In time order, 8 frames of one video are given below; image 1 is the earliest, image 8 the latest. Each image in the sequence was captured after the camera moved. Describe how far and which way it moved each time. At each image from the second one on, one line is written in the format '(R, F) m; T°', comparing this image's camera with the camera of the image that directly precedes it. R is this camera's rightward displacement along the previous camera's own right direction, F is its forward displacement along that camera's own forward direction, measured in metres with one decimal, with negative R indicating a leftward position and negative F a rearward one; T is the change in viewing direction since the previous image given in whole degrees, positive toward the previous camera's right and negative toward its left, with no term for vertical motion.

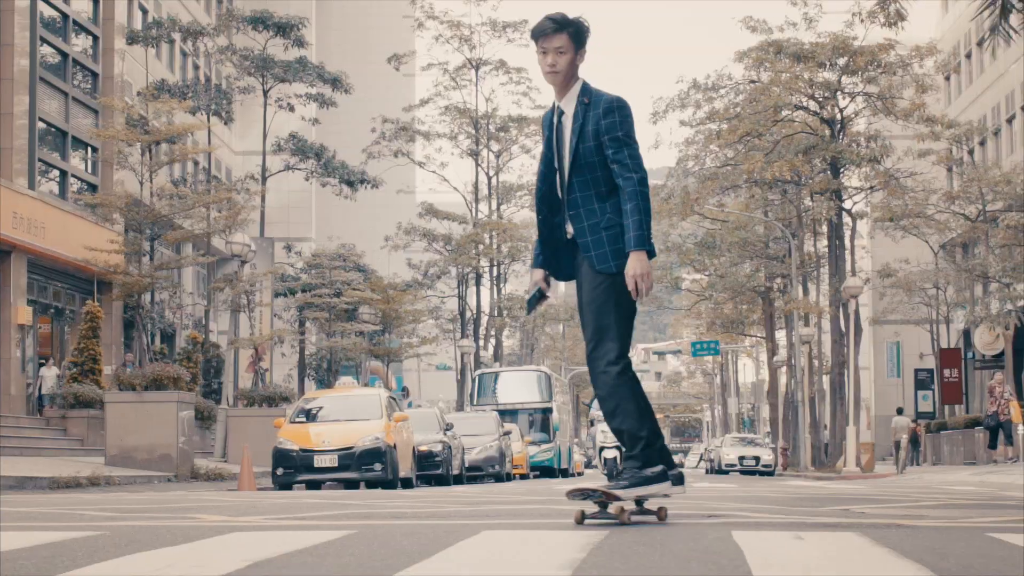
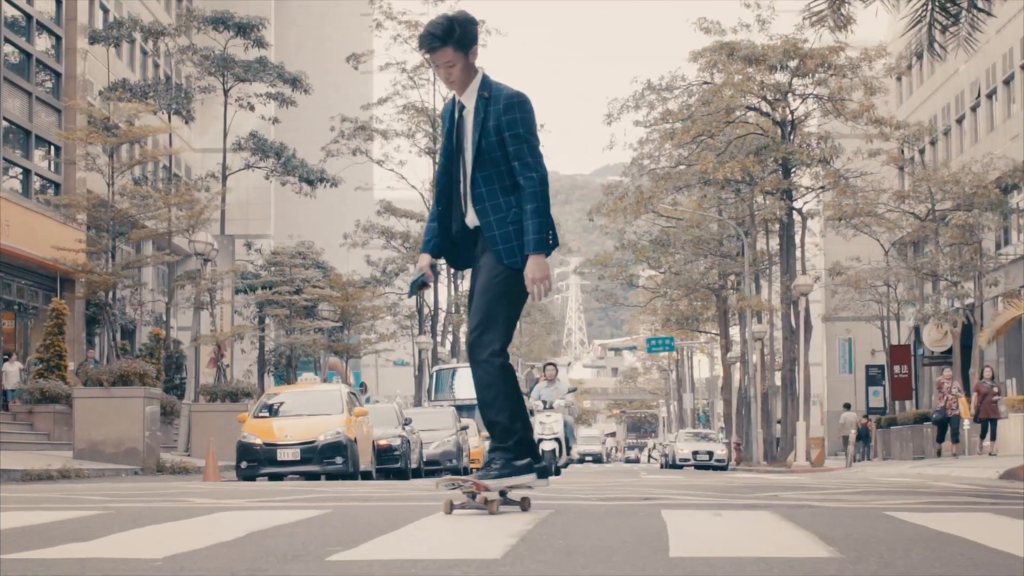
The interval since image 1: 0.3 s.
(0.0, -0.6) m; +2°
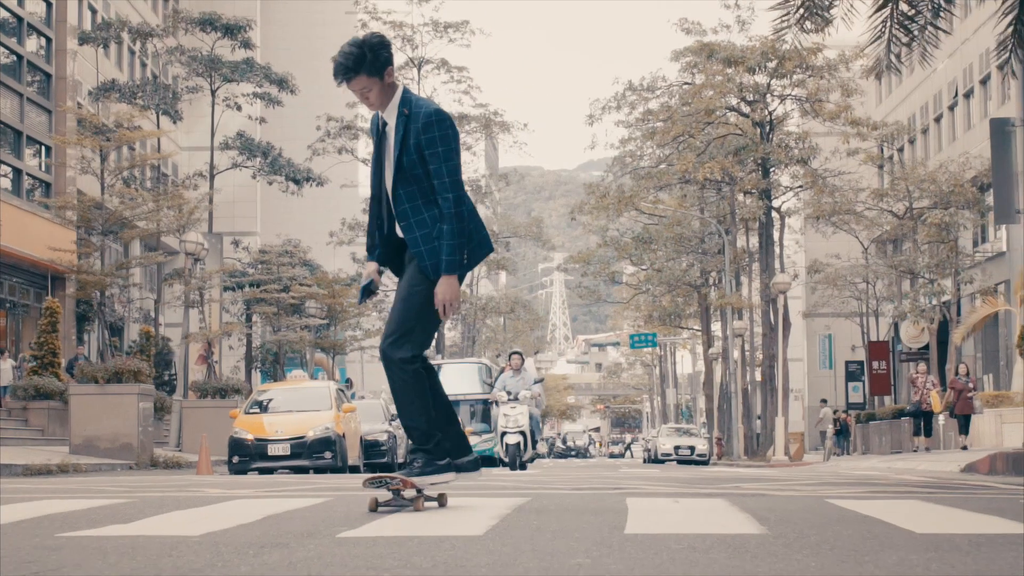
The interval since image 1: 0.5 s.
(0.0, -0.6) m; +1°
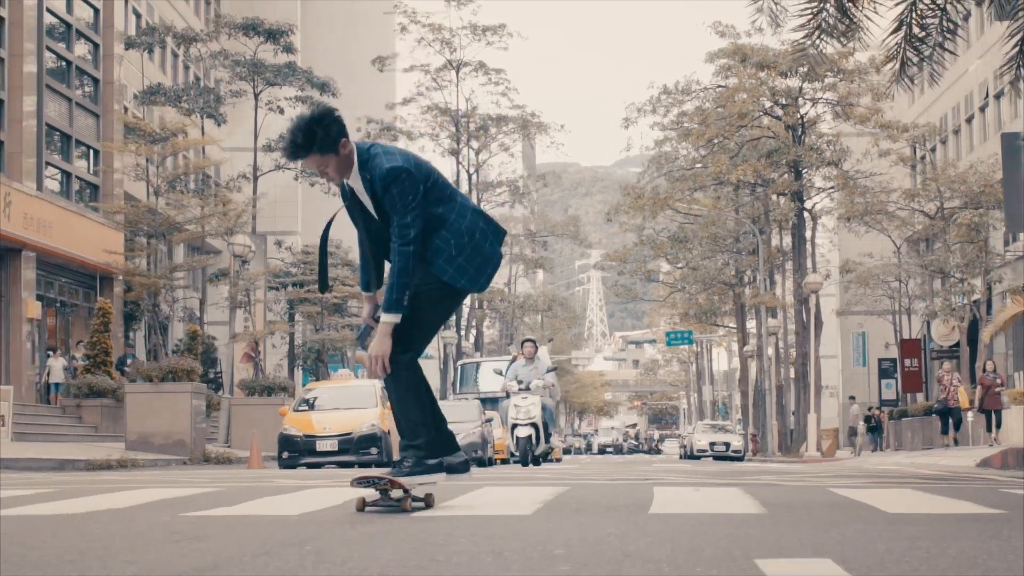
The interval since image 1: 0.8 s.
(0.0, -0.8) m; -1°
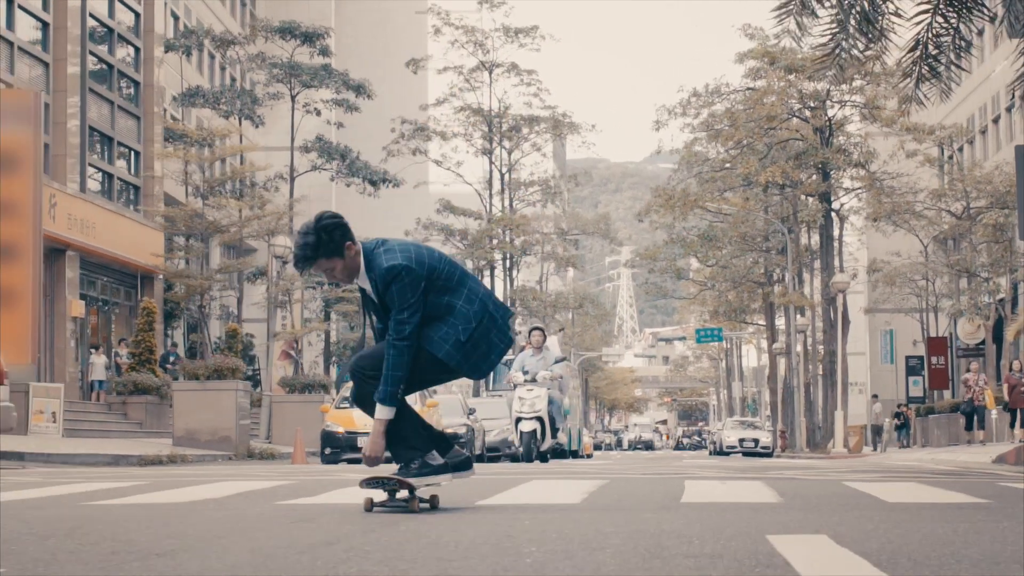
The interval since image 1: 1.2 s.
(-0.1, -0.7) m; -1°
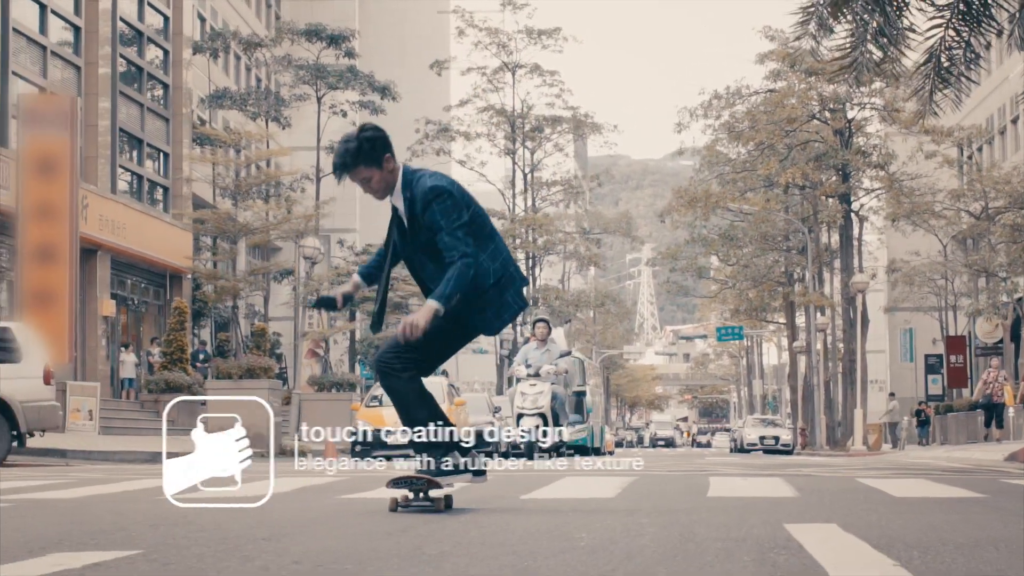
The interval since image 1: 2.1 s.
(-0.1, -0.6) m; -1°
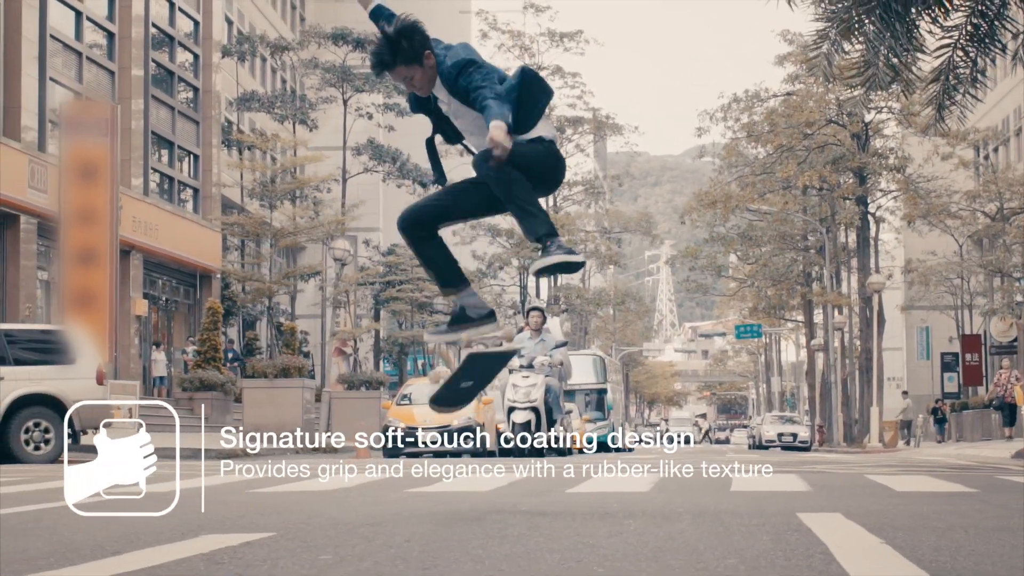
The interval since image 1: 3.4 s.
(-0.1, -0.8) m; -1°
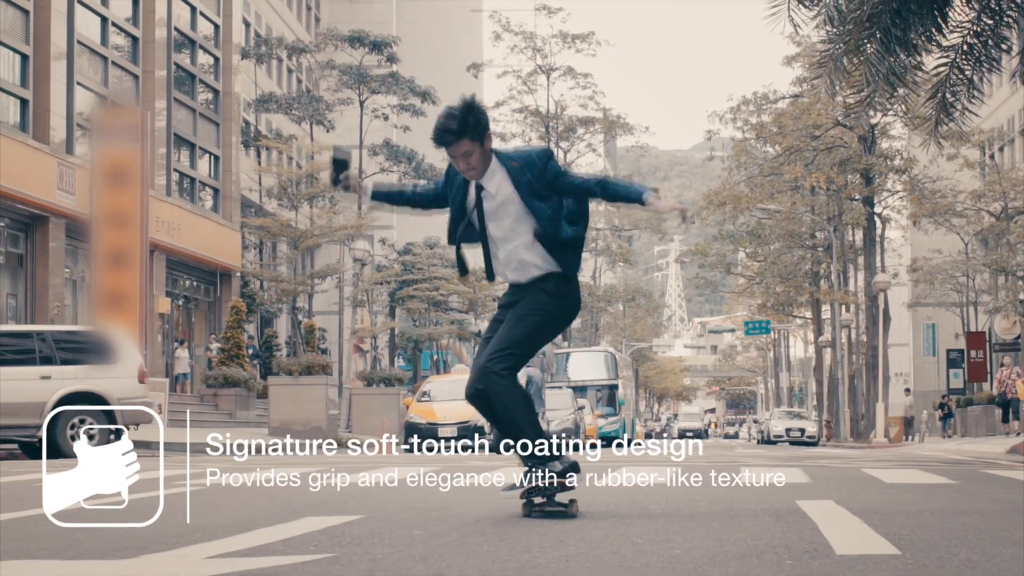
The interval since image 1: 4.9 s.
(-0.1, -0.9) m; 0°
